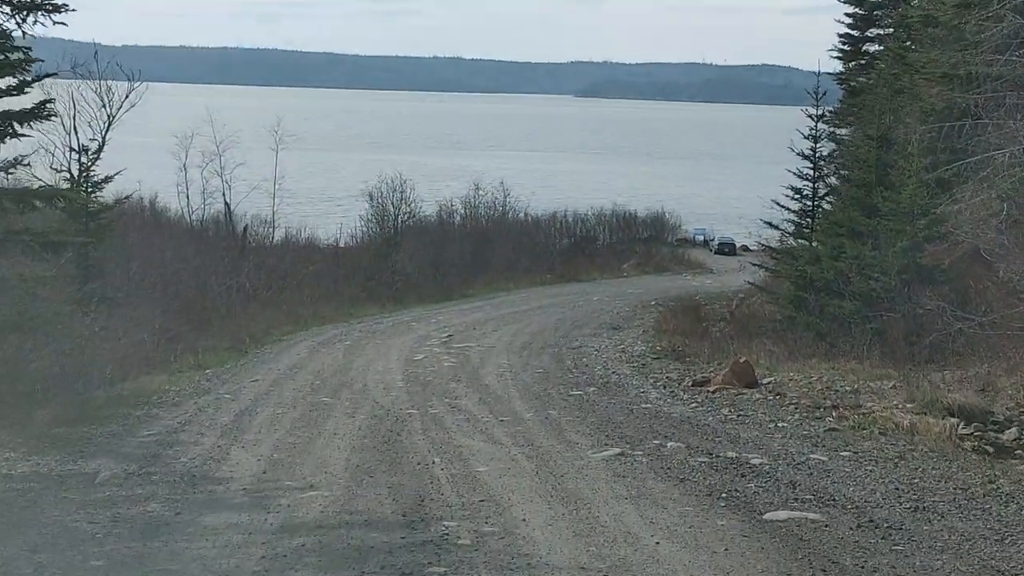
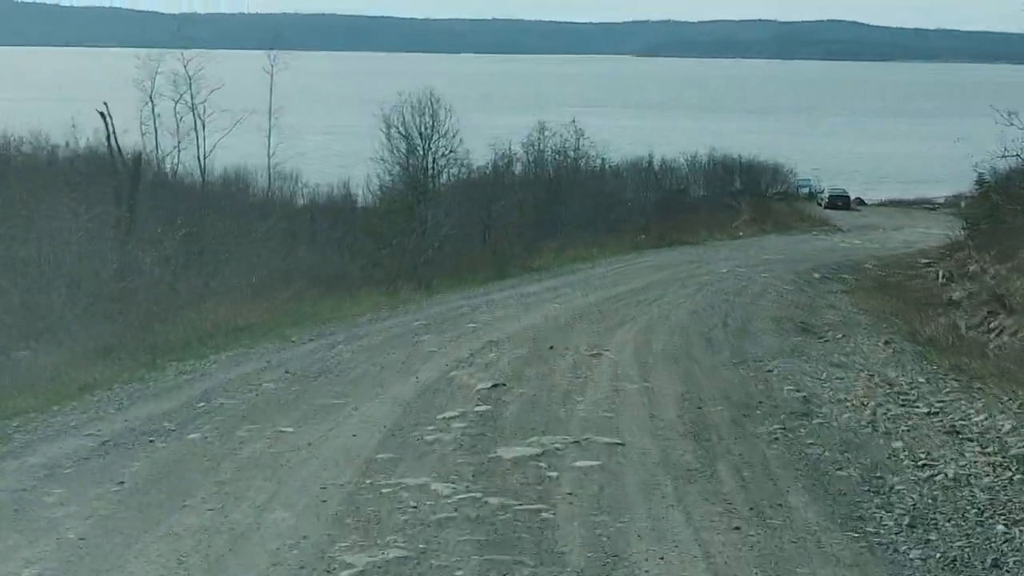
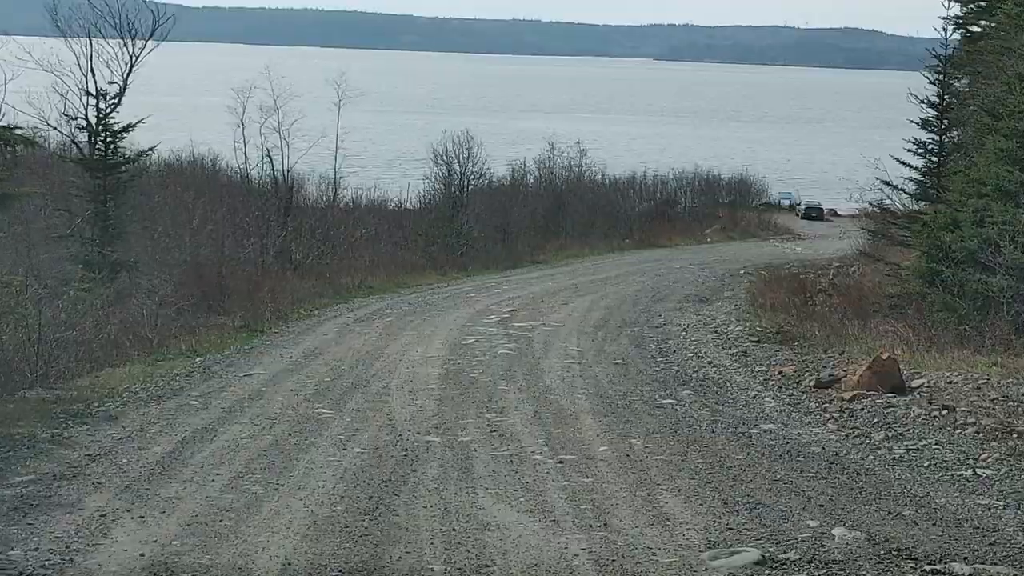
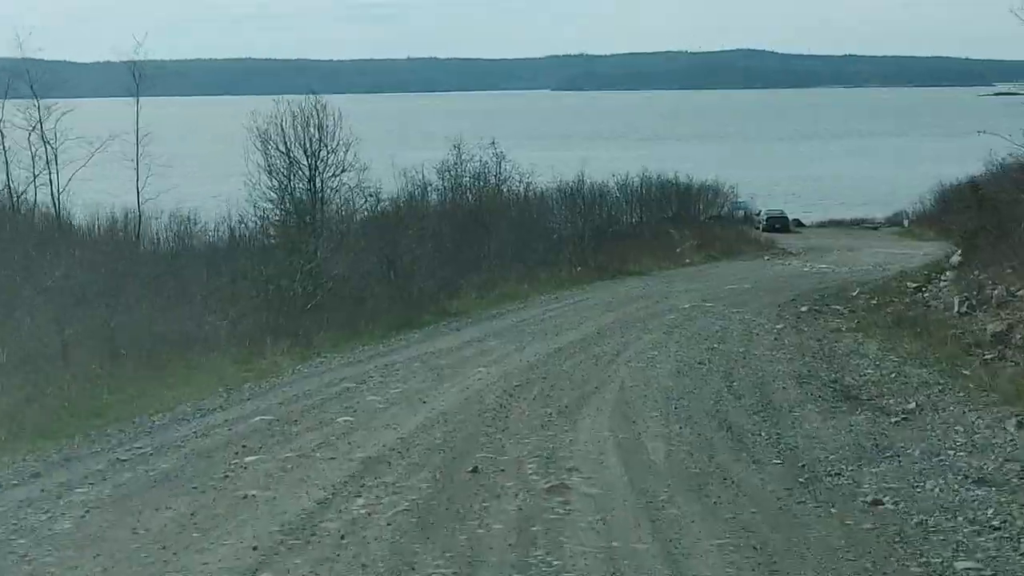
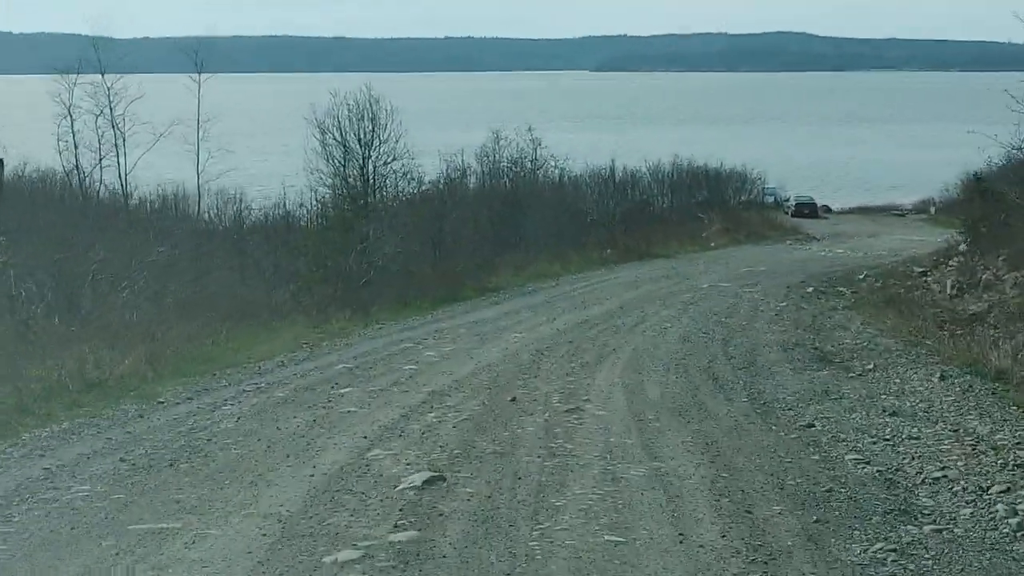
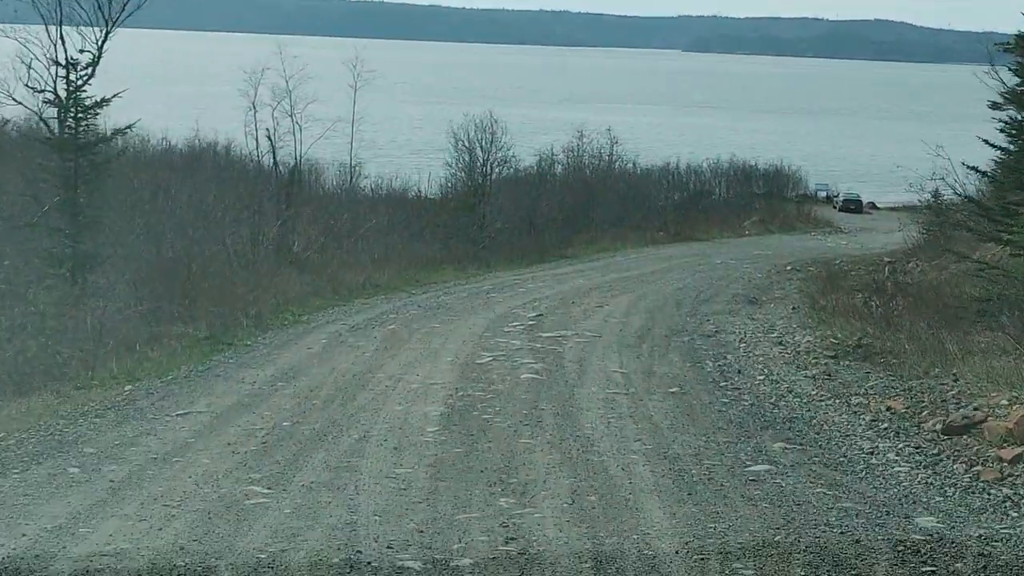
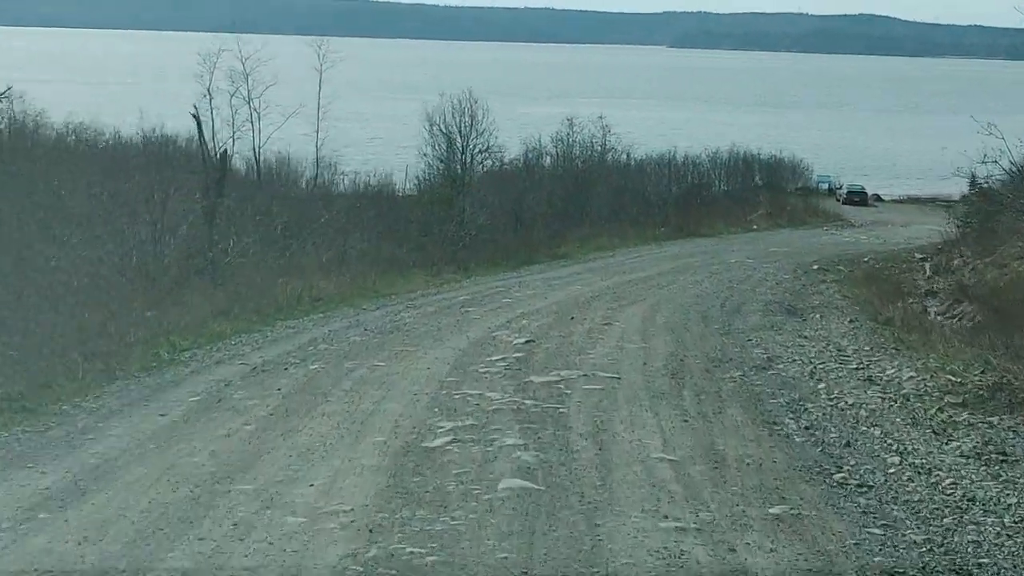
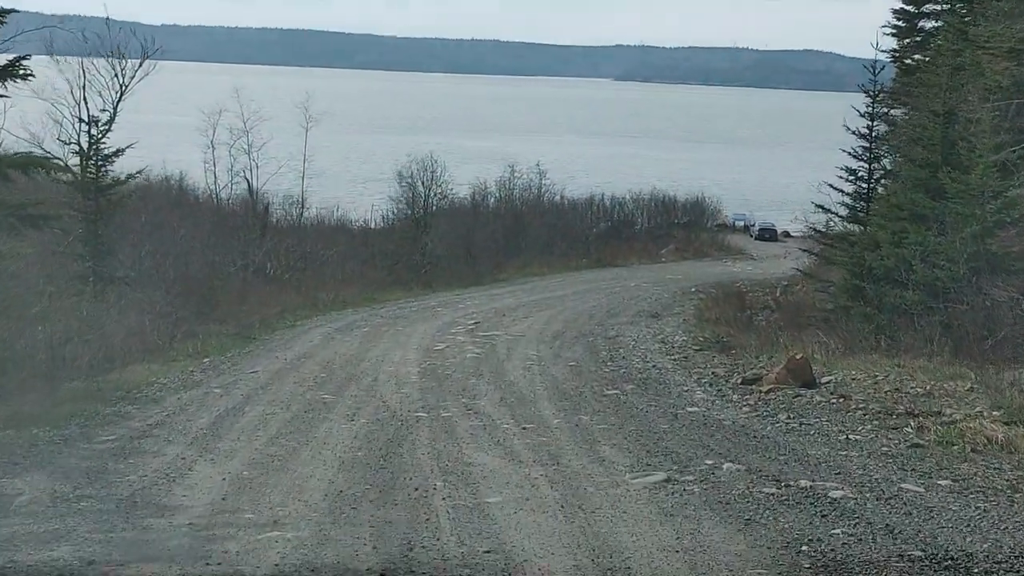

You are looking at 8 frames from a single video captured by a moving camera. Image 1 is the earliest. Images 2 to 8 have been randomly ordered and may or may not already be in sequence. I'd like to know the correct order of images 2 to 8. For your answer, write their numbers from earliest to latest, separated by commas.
8, 3, 6, 7, 2, 5, 4
